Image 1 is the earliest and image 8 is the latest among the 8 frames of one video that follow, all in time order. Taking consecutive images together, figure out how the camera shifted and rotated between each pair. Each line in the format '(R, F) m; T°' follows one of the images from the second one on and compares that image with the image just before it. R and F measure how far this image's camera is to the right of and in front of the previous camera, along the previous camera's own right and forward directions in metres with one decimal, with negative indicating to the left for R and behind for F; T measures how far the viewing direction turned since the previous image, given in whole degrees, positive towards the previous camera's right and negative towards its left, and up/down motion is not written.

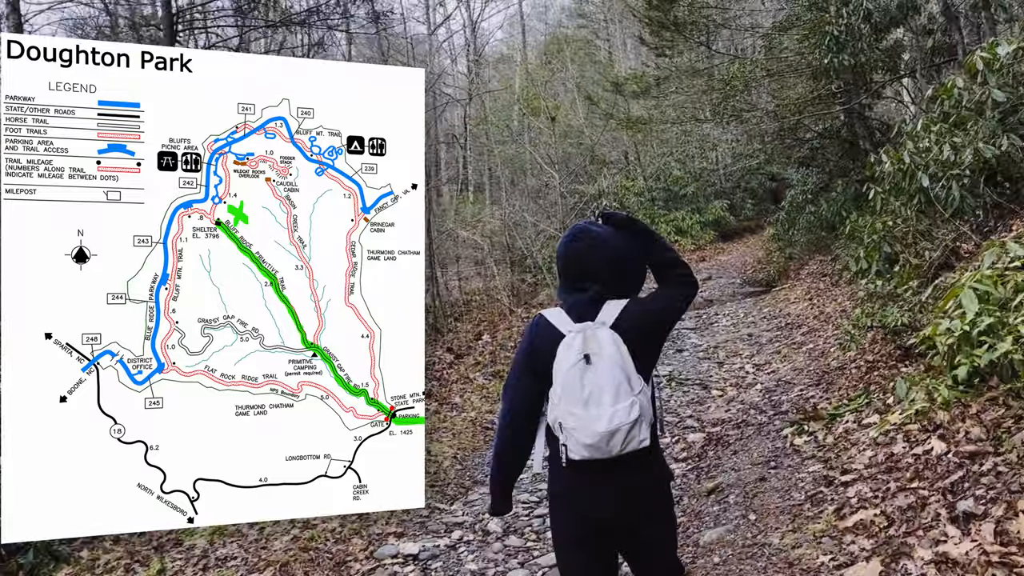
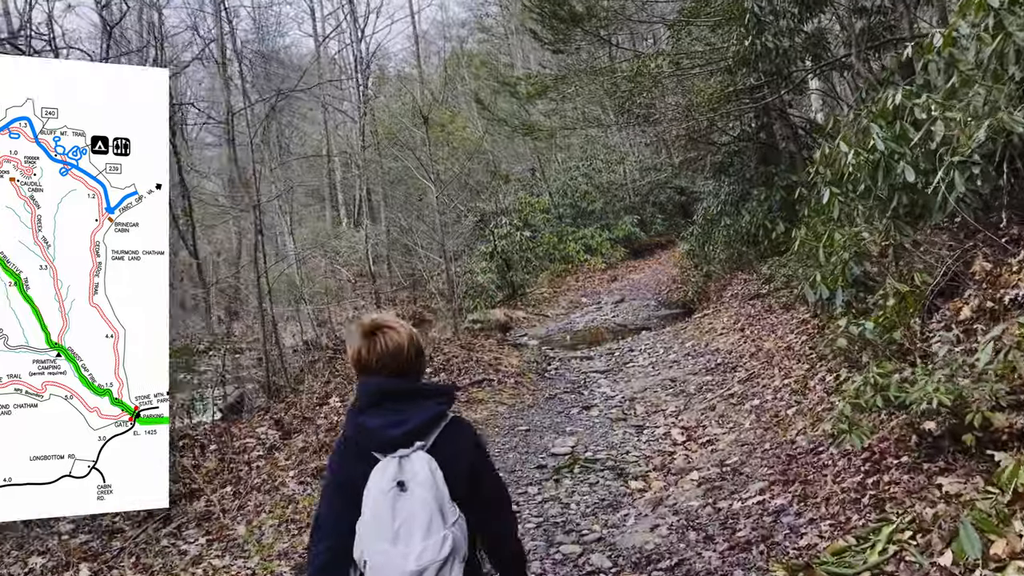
(+0.2, +1.3) m; +6°
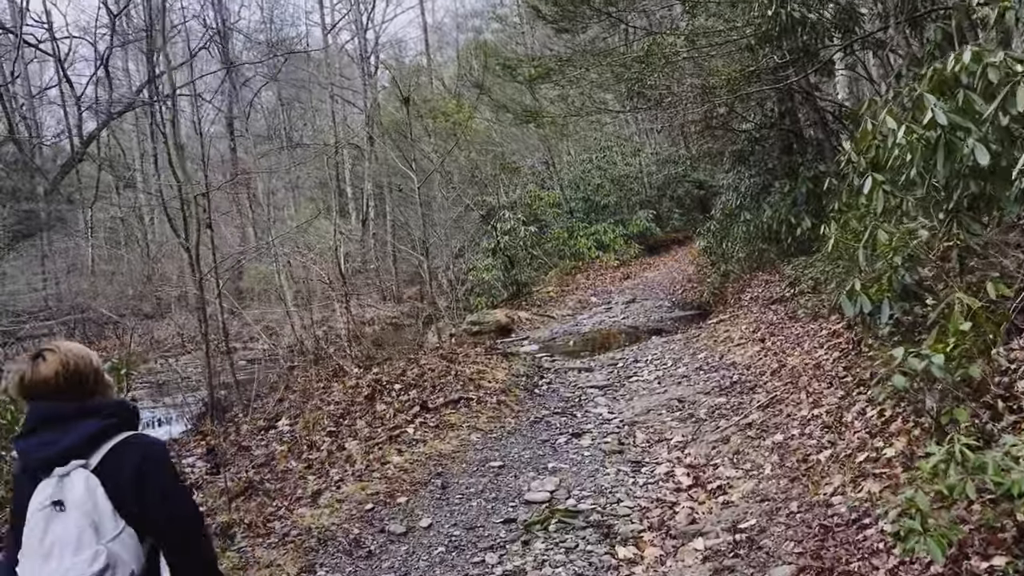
(+0.2, +0.8) m; -1°
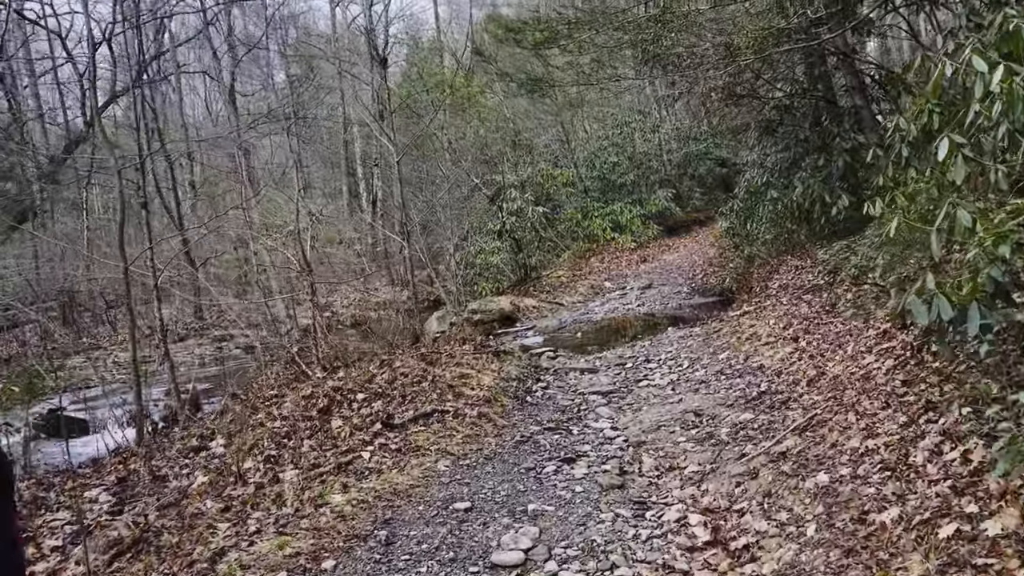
(+0.2, +0.8) m; -1°
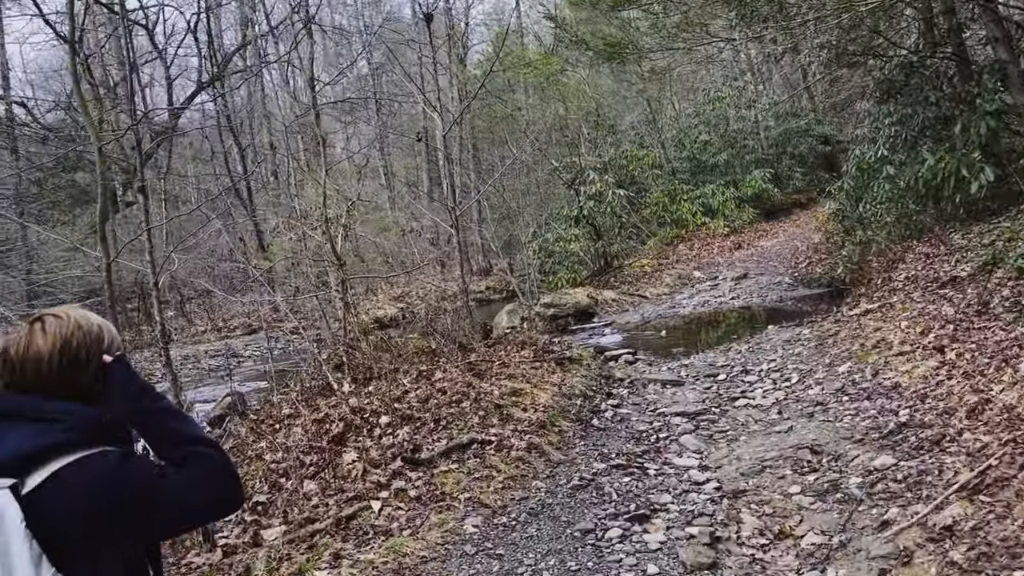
(+0.1, +0.9) m; -6°
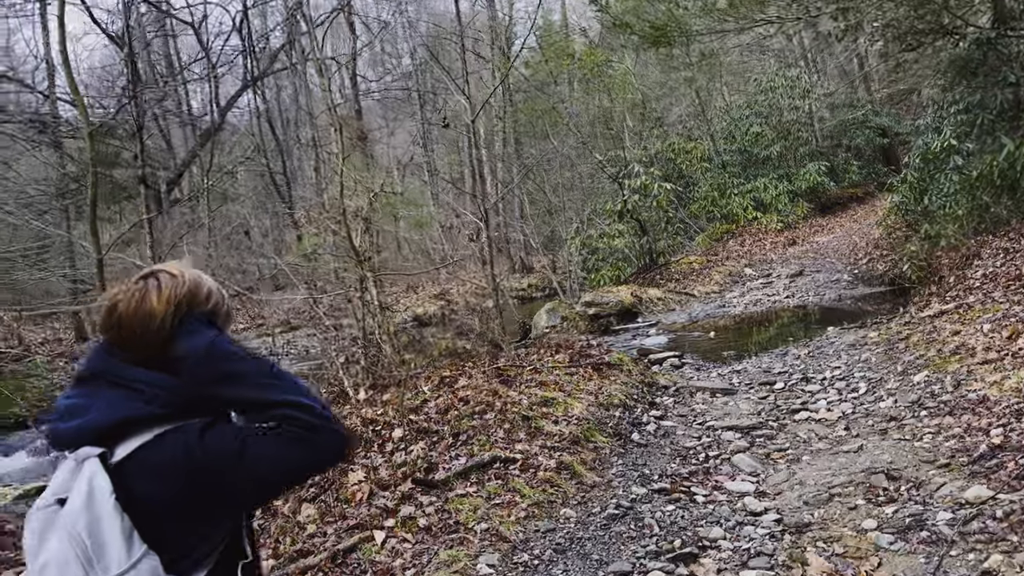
(+0.1, +0.4) m; -3°
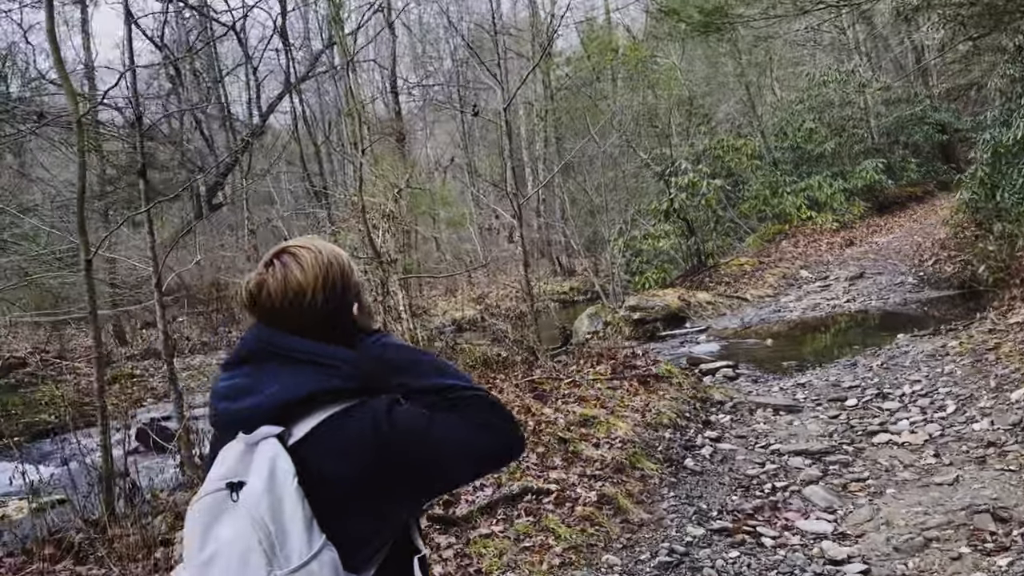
(0.0, +0.4) m; -3°
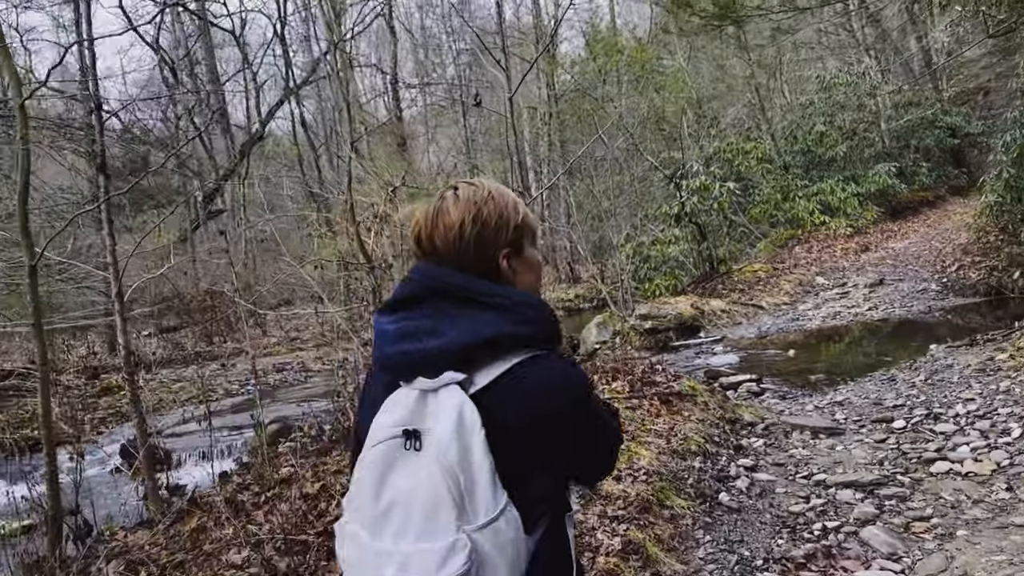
(0.0, +0.4) m; 0°
